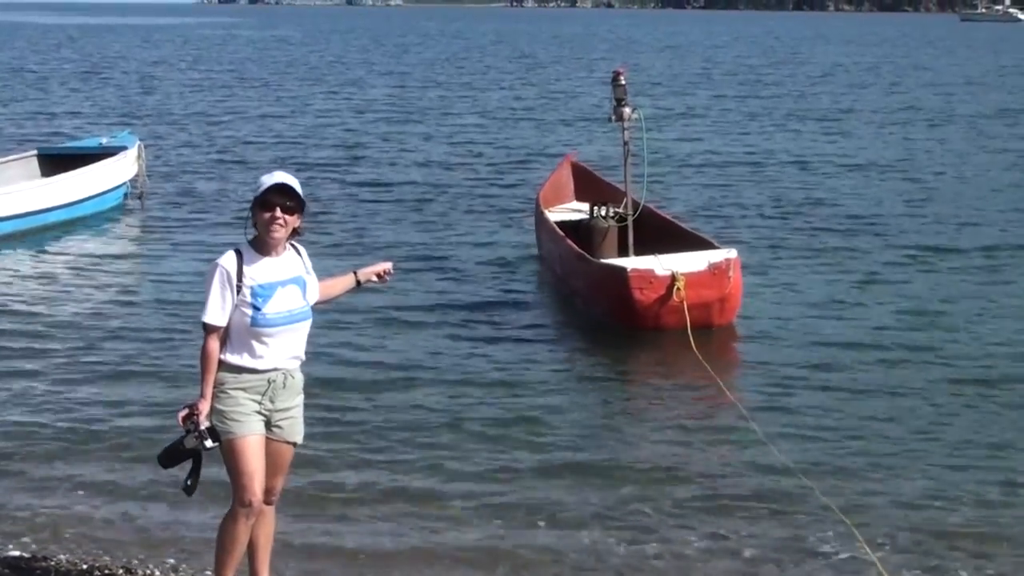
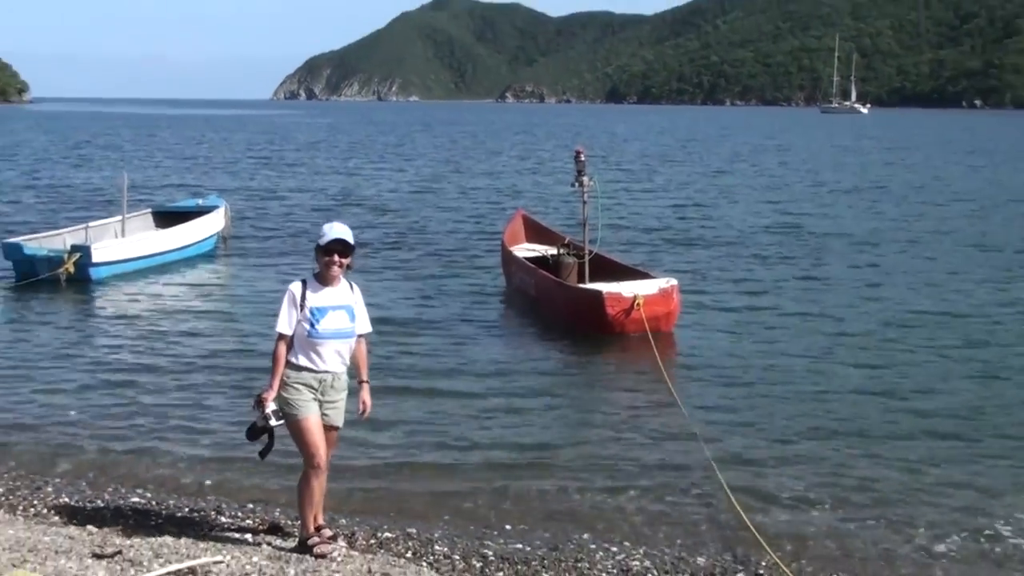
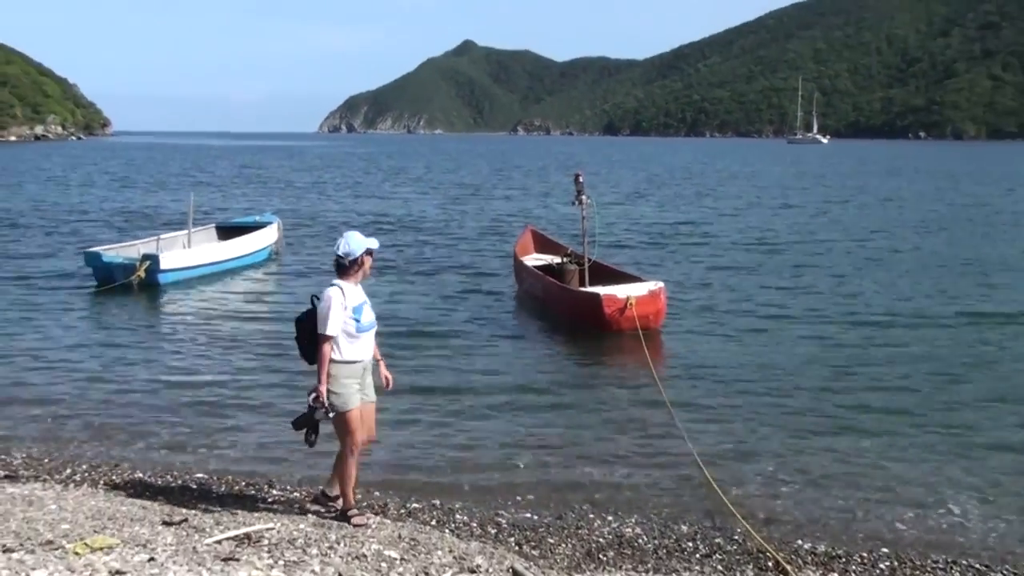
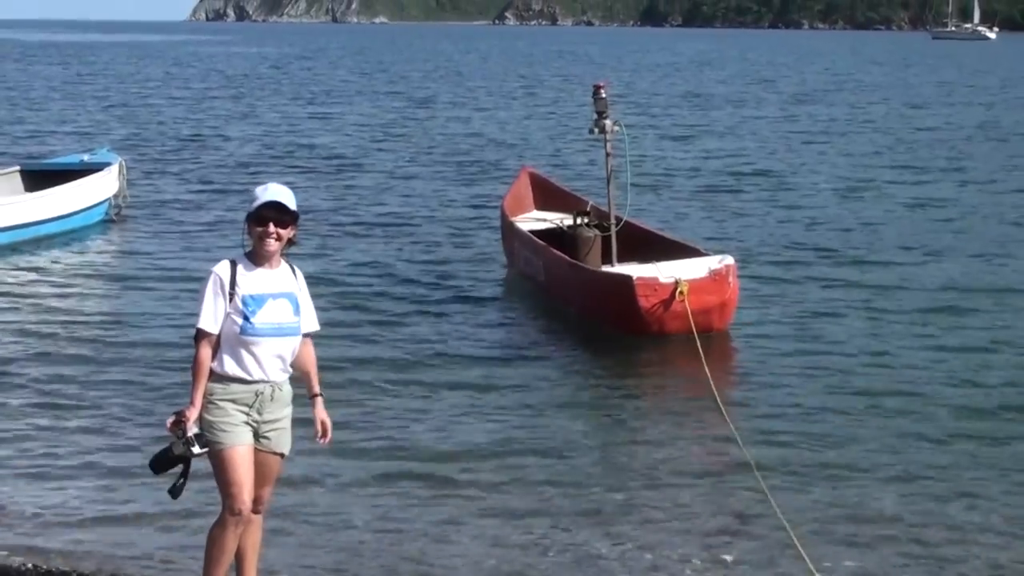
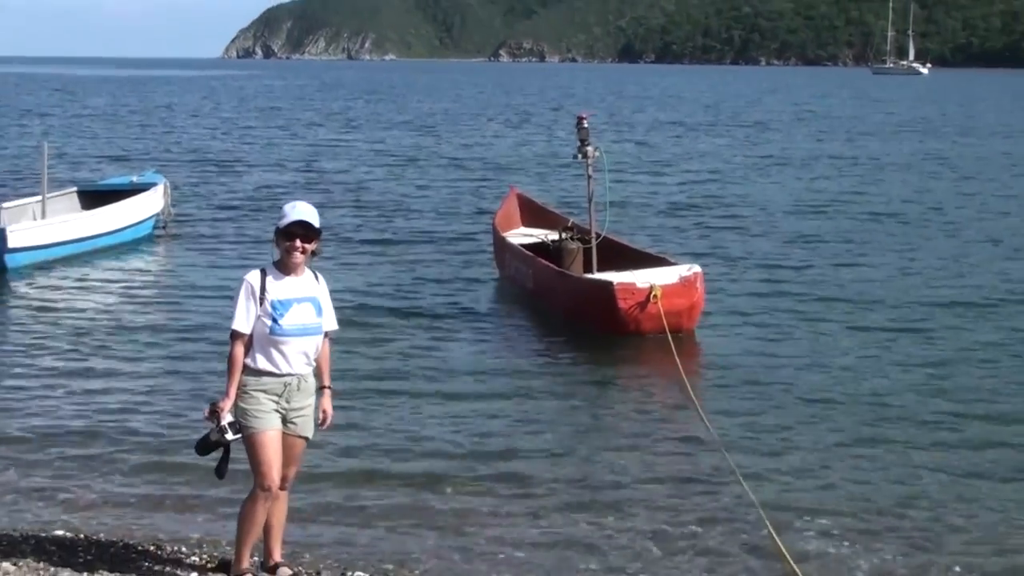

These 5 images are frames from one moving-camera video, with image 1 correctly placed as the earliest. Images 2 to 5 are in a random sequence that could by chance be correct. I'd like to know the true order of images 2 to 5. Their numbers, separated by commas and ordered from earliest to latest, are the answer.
4, 5, 2, 3
